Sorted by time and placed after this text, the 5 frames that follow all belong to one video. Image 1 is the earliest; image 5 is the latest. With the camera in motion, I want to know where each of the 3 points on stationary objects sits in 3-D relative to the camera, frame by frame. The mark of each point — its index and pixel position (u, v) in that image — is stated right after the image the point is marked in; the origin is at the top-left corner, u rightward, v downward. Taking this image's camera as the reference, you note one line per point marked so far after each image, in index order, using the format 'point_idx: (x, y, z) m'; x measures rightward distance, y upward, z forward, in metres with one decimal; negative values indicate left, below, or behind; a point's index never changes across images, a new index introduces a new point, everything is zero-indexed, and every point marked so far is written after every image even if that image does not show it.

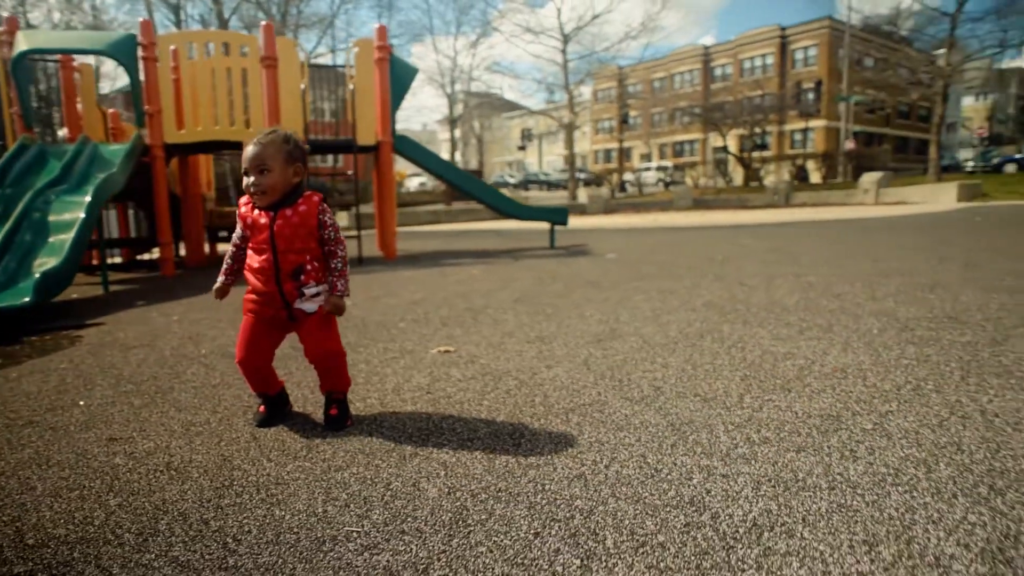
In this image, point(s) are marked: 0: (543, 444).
0: (+0.1, -0.6, +2.4) m
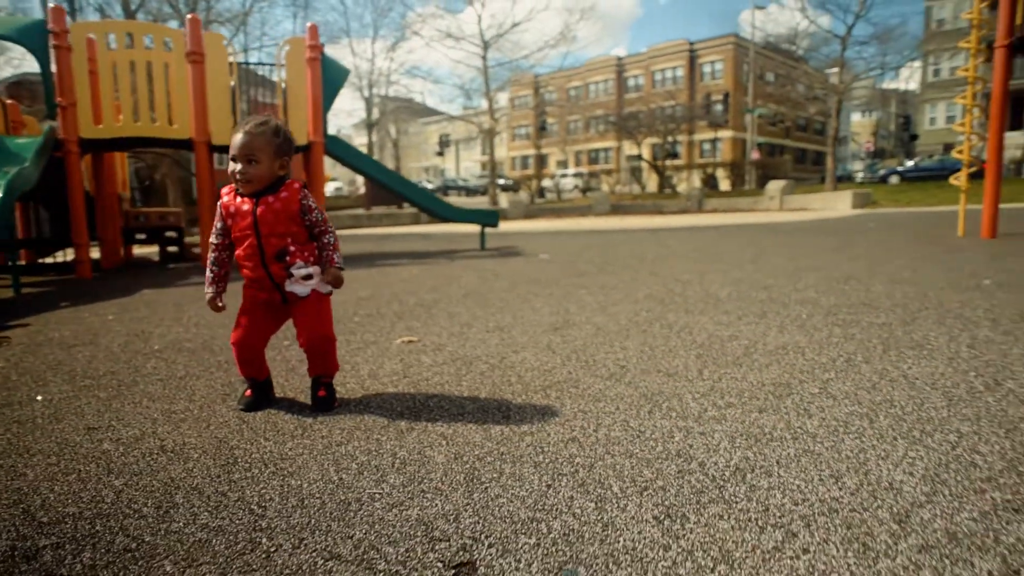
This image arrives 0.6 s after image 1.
0: (+0.1, -0.5, +2.6) m
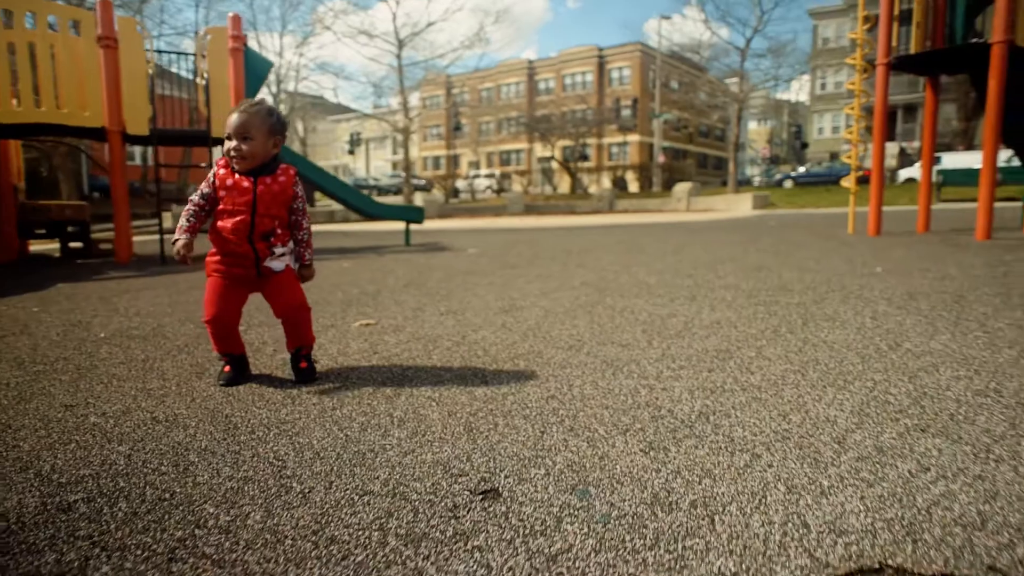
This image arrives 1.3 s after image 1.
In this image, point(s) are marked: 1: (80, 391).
0: (0.0, -0.4, +2.8) m
1: (-1.9, -0.5, +2.9) m
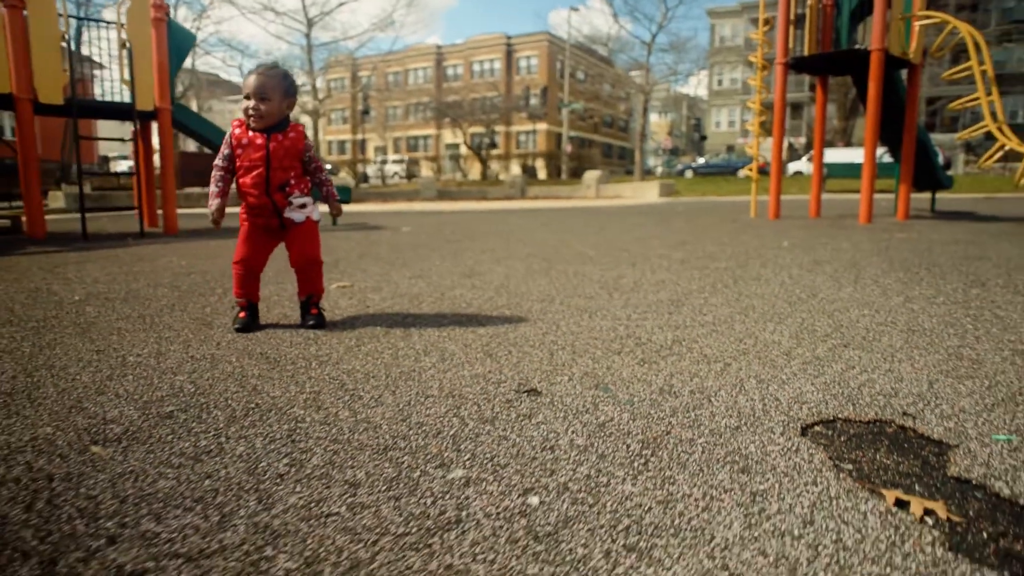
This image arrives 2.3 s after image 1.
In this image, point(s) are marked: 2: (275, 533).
0: (-0.1, -0.2, +3.3) m
1: (-1.9, -0.2, +3.1) m
2: (-0.5, -0.5, +1.3) m
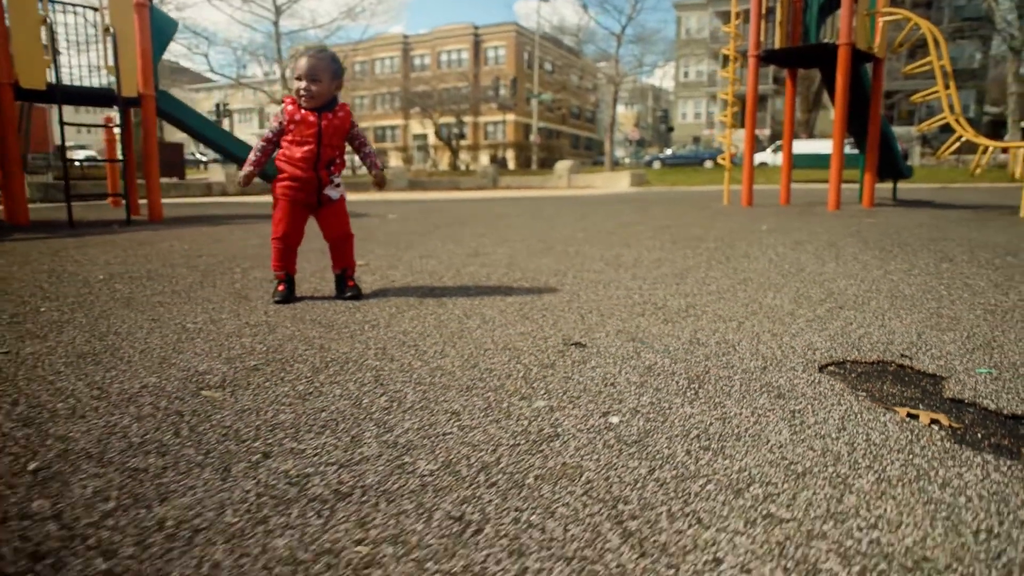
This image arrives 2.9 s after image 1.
0: (+0.1, 0.0, +3.5) m
1: (-1.8, -0.1, +3.2) m
2: (-0.3, -0.4, +1.6) m
